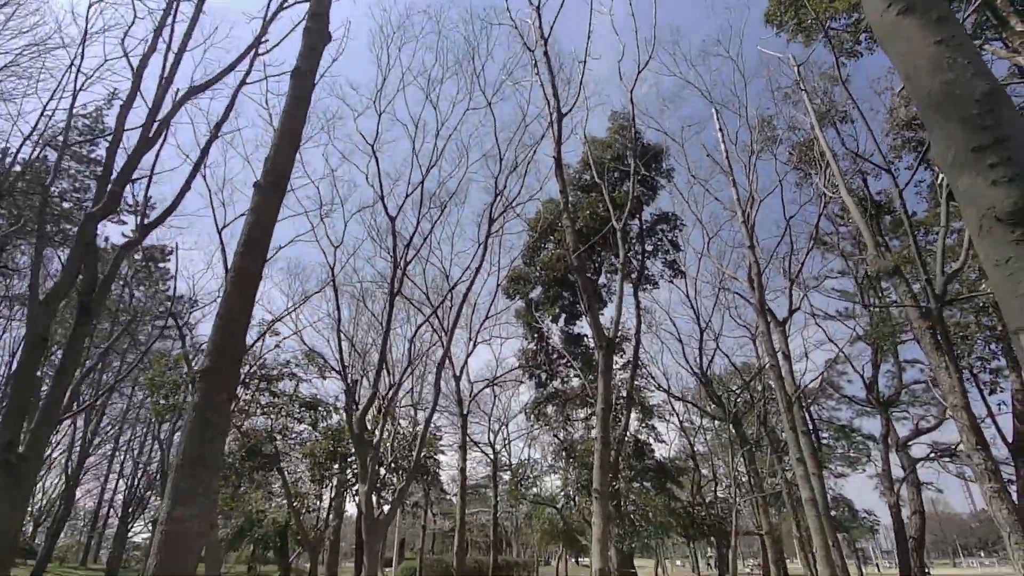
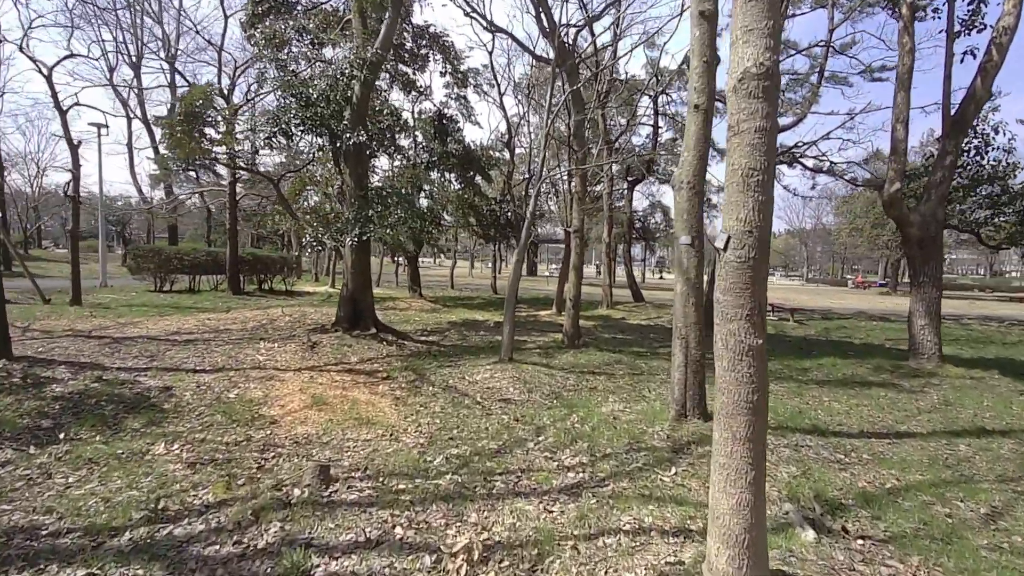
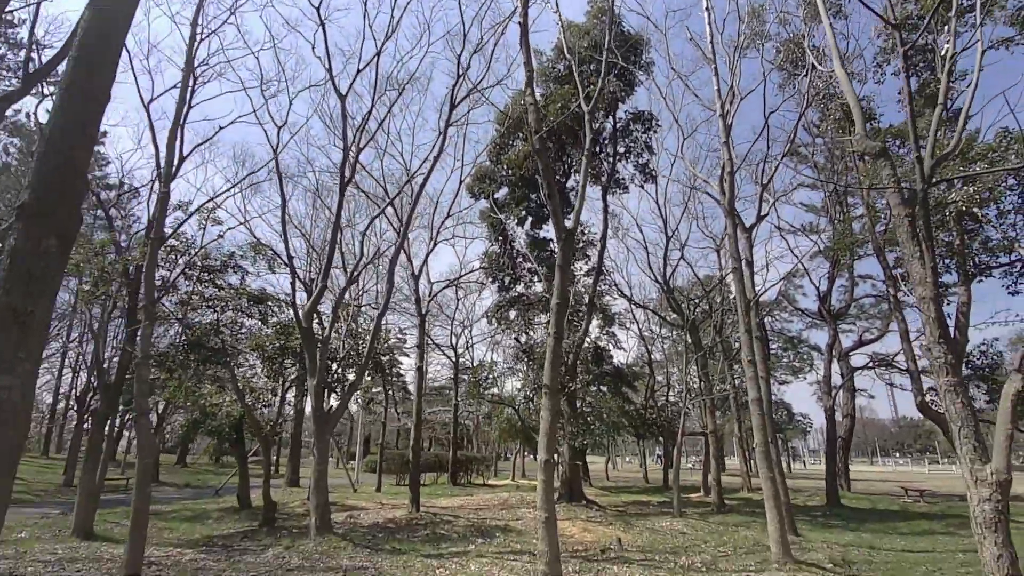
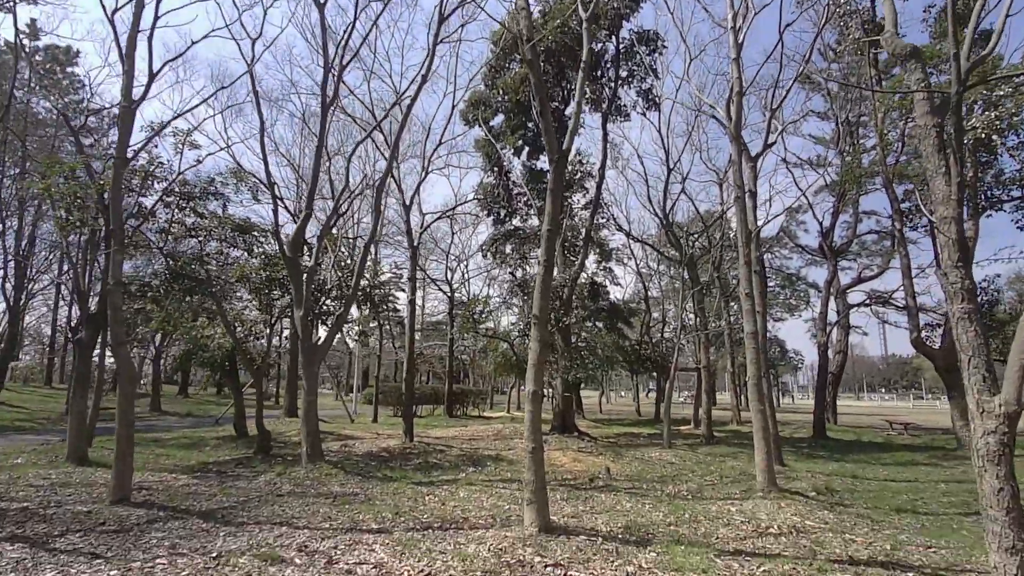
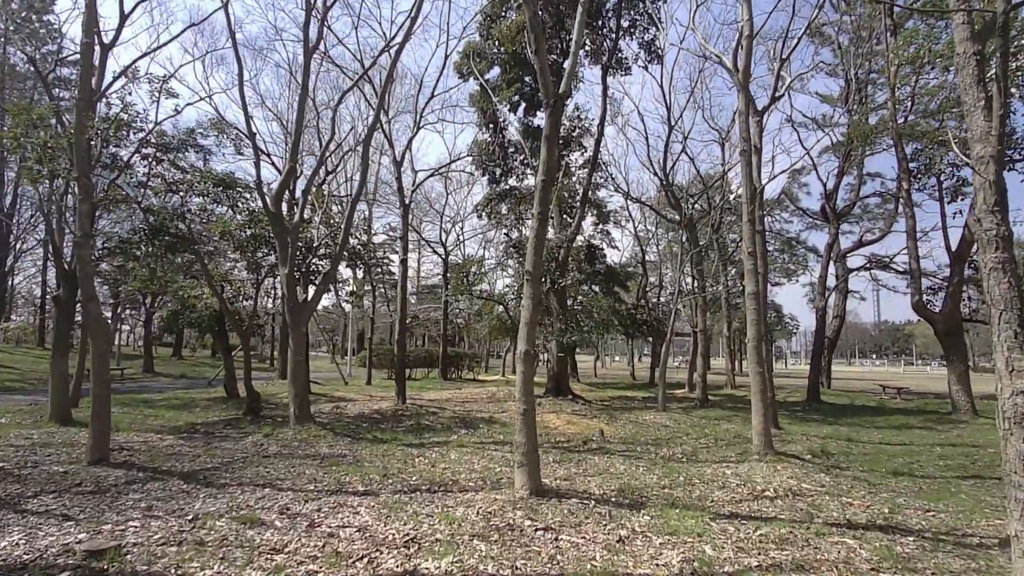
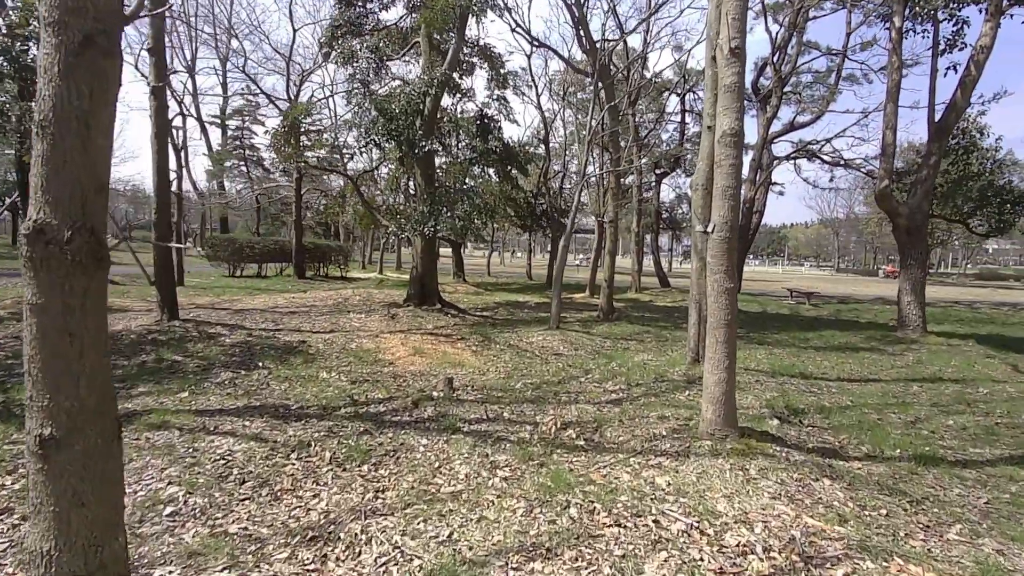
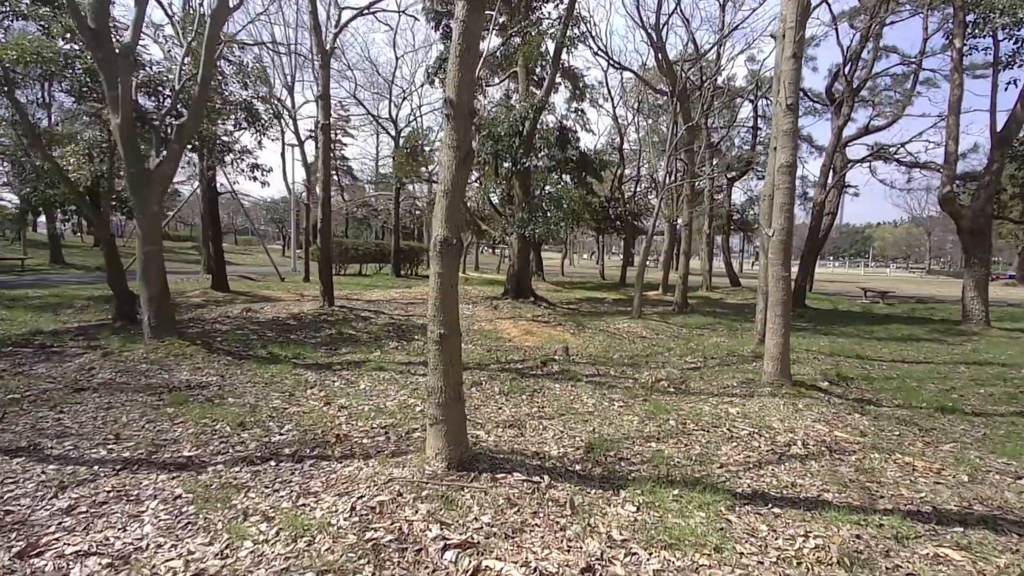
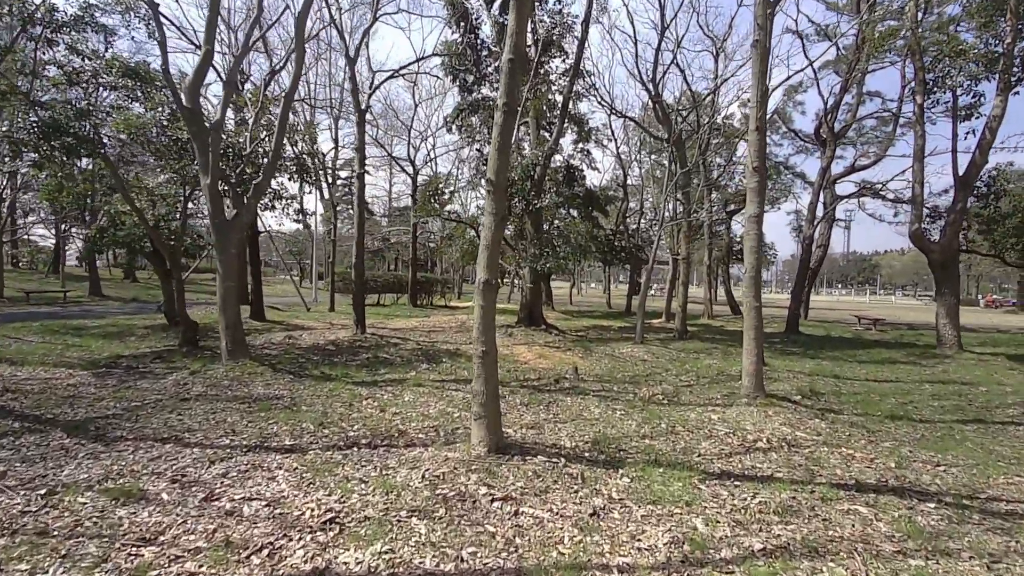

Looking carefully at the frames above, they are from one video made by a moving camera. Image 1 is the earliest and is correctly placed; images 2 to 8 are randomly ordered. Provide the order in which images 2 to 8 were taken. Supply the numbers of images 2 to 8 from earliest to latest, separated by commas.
3, 4, 5, 8, 7, 6, 2
